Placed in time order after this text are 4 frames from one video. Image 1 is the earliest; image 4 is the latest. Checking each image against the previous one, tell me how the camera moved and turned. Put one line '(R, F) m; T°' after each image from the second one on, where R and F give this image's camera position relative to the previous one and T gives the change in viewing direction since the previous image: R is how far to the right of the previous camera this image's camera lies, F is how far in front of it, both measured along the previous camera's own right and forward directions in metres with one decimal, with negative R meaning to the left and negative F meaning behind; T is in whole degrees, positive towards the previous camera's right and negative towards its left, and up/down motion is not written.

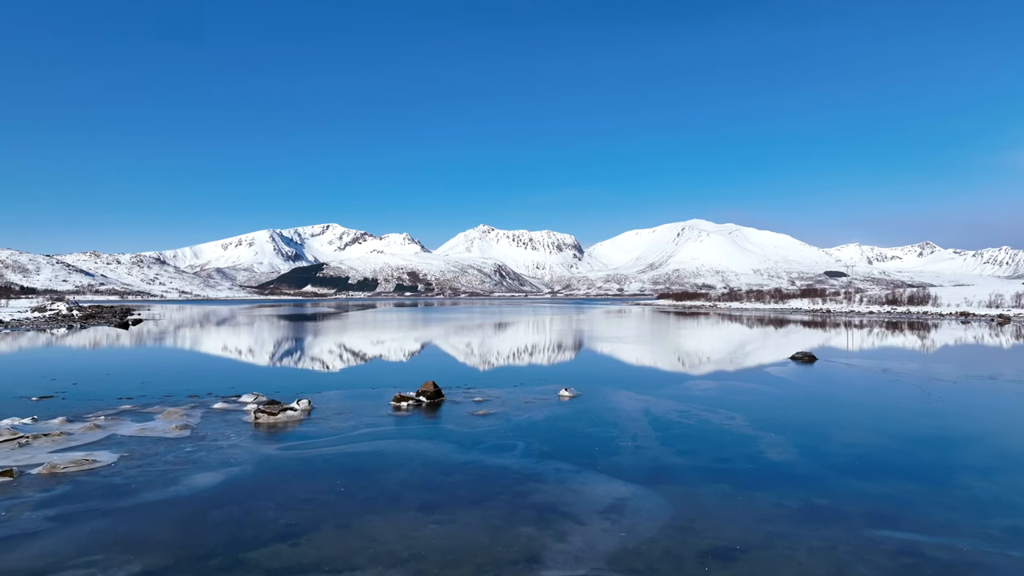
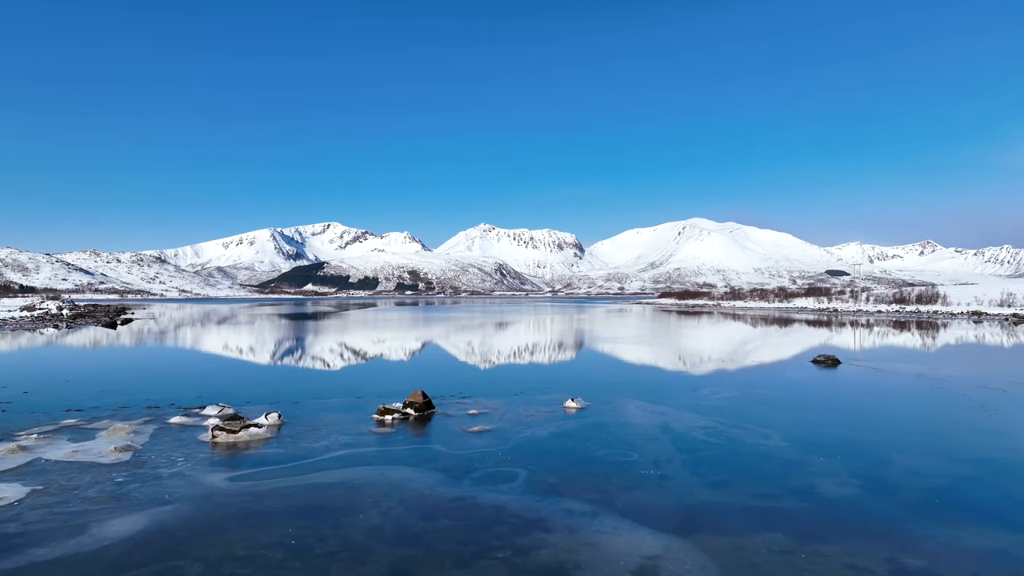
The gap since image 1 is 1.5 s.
(0.0, +1.9) m; 0°
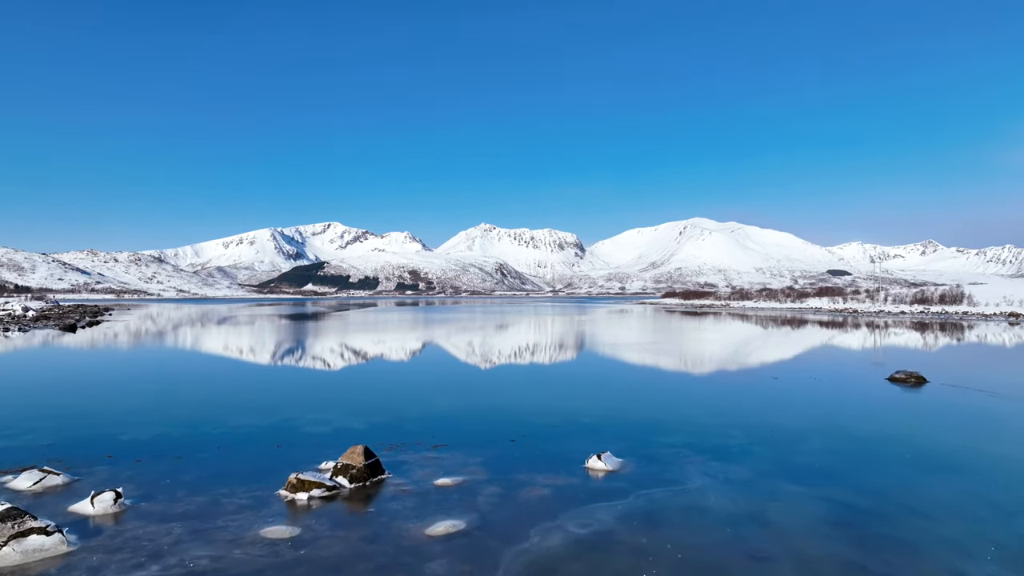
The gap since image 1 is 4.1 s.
(+0.1, +5.4) m; 0°
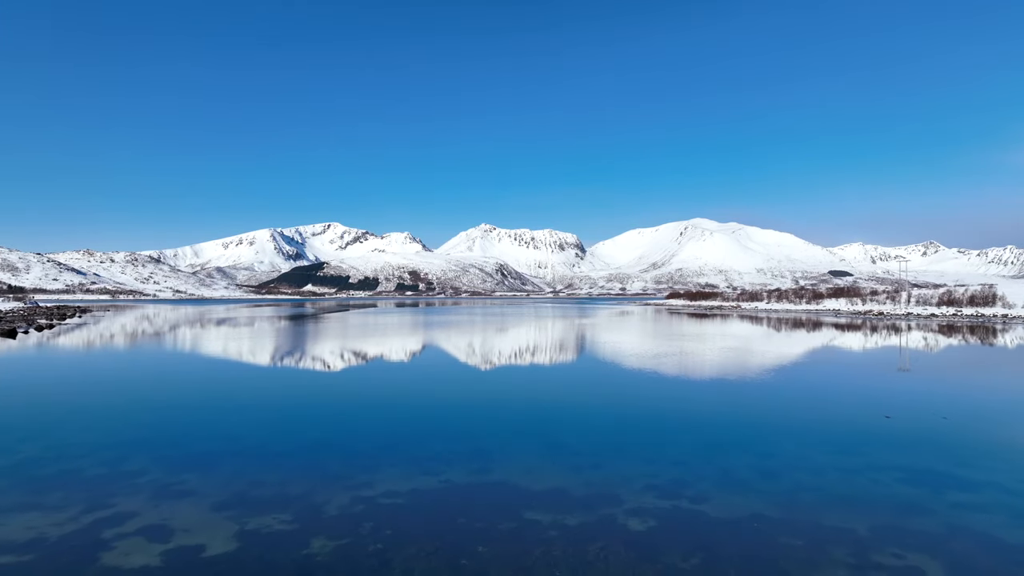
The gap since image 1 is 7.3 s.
(+0.1, +6.3) m; 0°
